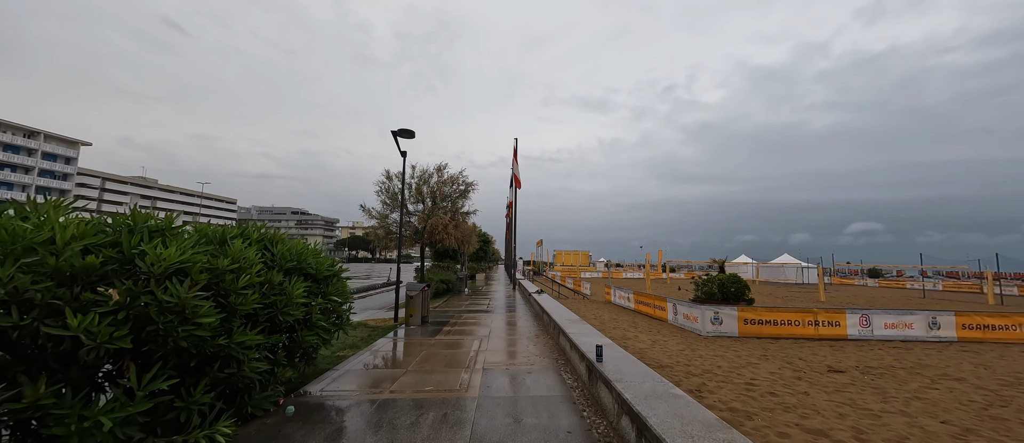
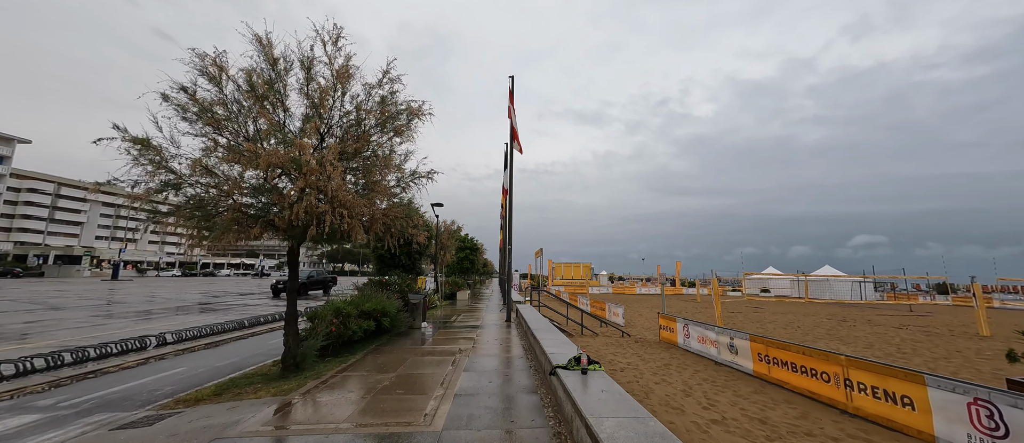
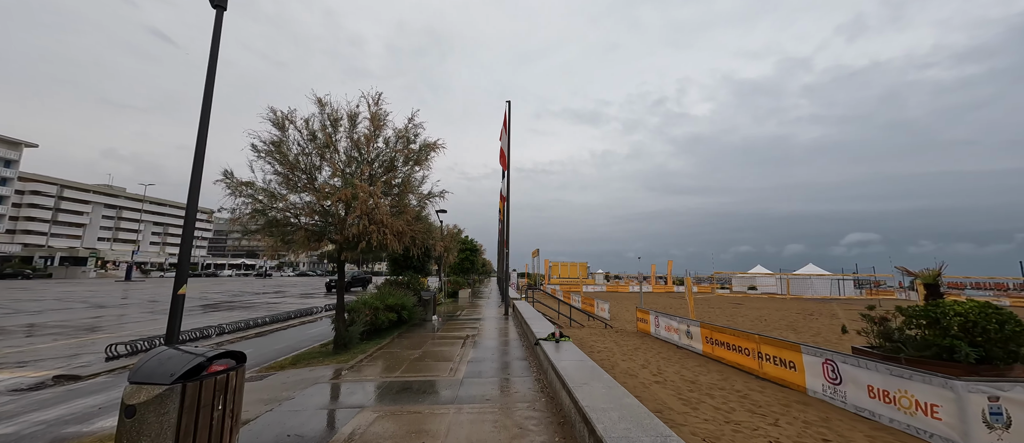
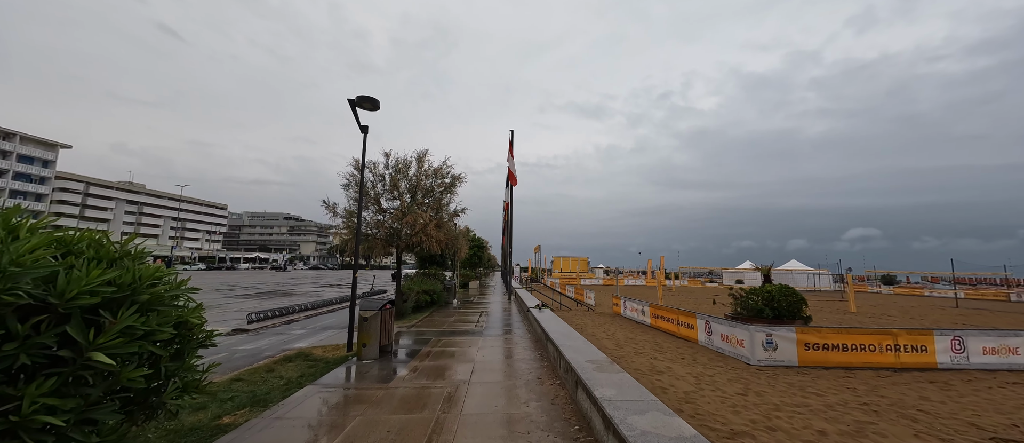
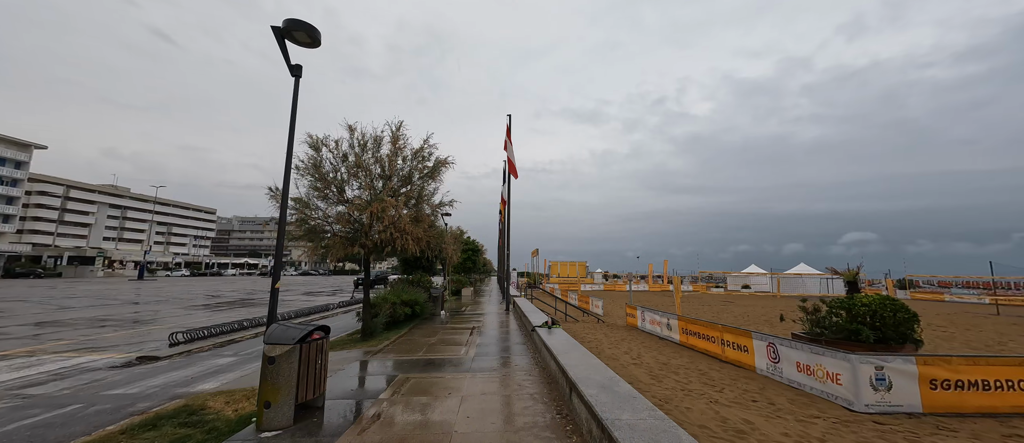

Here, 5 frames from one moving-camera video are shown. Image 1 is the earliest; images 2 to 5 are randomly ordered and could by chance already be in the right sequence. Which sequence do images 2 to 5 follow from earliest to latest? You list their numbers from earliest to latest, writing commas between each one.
4, 5, 3, 2
